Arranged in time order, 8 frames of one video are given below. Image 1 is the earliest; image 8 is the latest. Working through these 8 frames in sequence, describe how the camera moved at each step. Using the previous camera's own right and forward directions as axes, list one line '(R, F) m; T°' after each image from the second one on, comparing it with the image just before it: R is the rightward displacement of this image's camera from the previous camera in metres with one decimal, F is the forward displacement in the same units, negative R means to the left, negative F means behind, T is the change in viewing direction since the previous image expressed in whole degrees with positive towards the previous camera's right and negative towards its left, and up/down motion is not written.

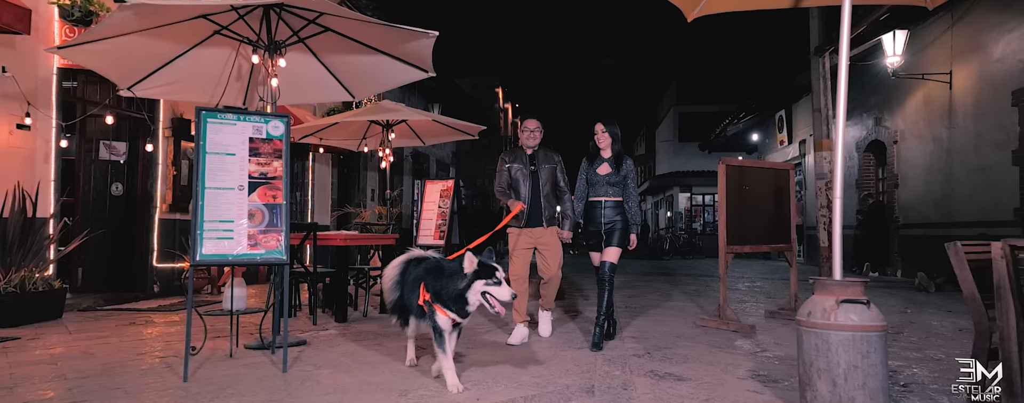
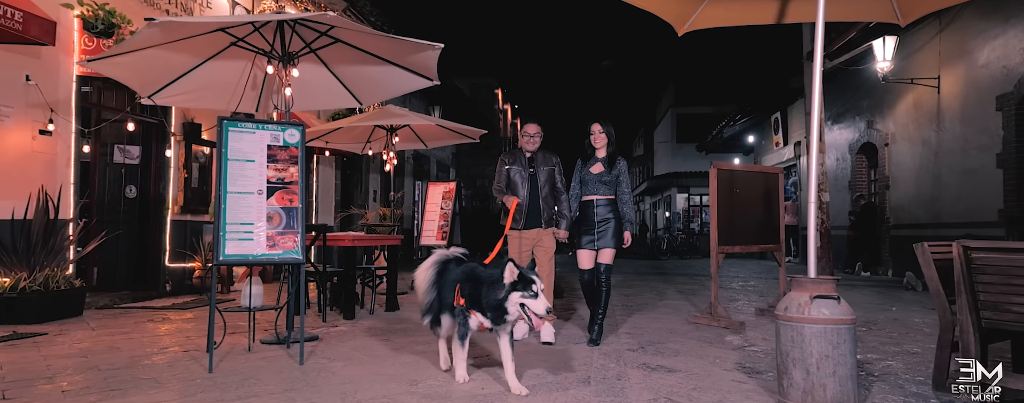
(0.0, -0.3) m; 0°
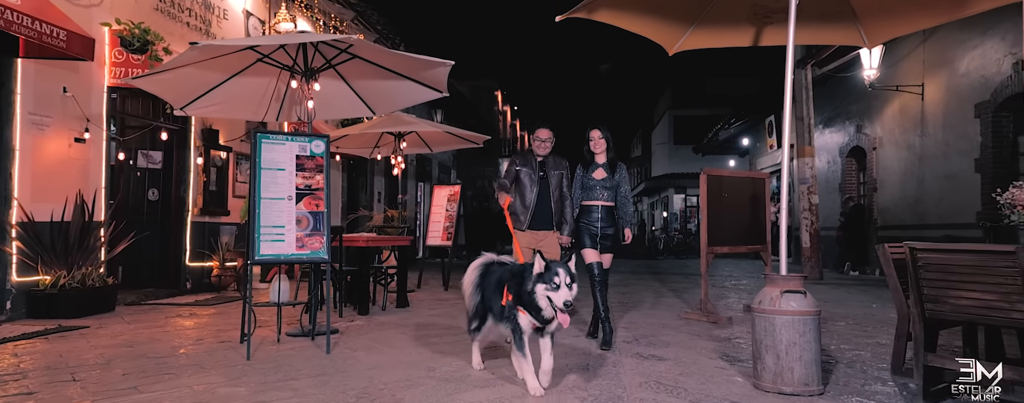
(-0.1, -0.5) m; 0°
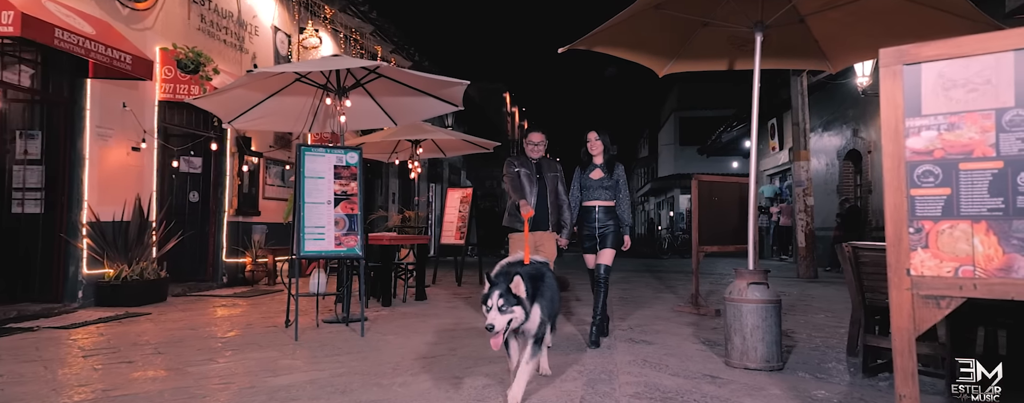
(0.0, -0.7) m; -1°
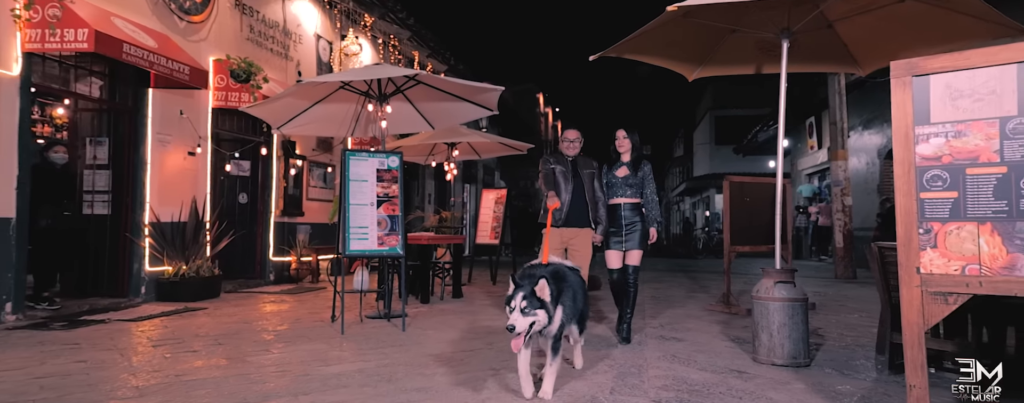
(0.0, -0.2) m; -3°
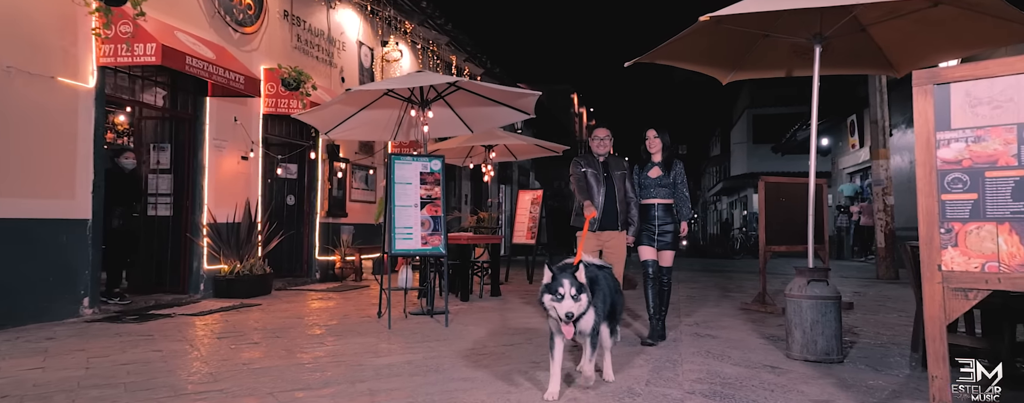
(0.0, -0.2) m; -3°
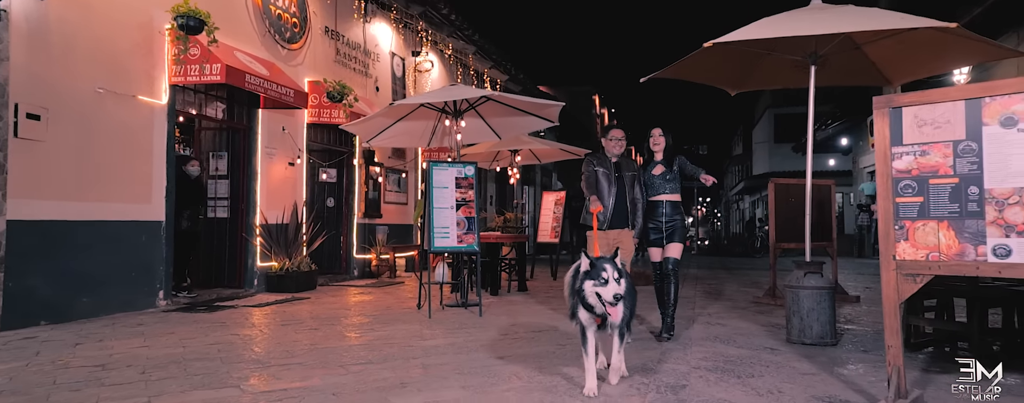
(-0.1, -0.7) m; -2°
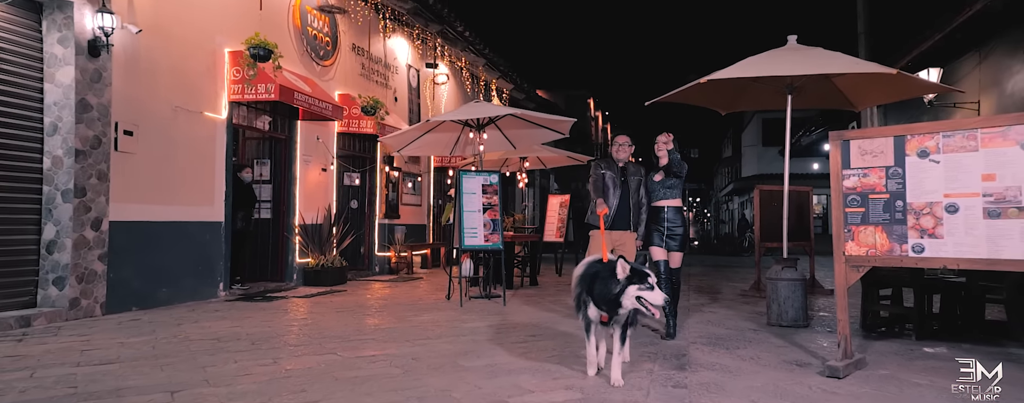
(-0.4, -1.0) m; +1°
